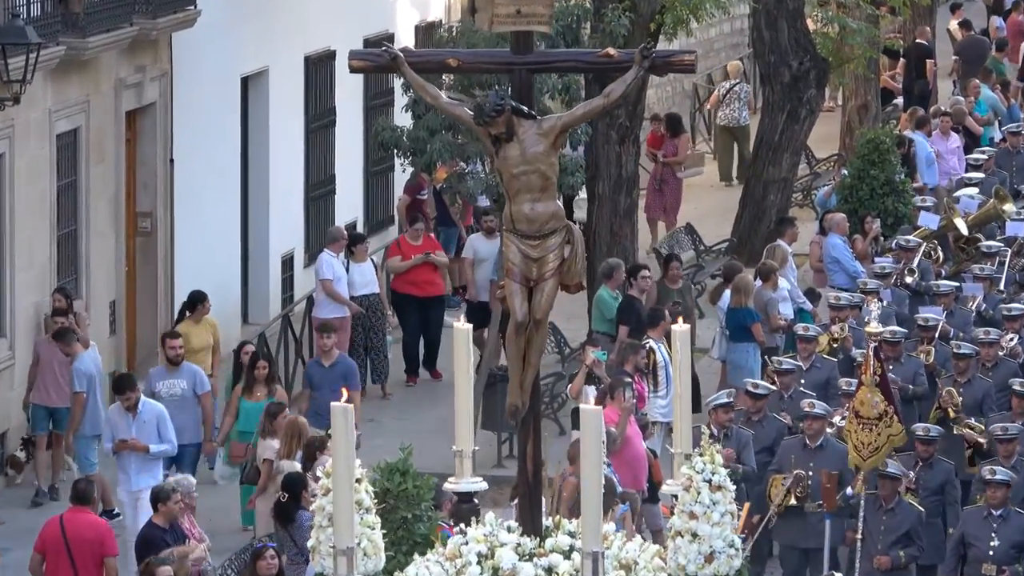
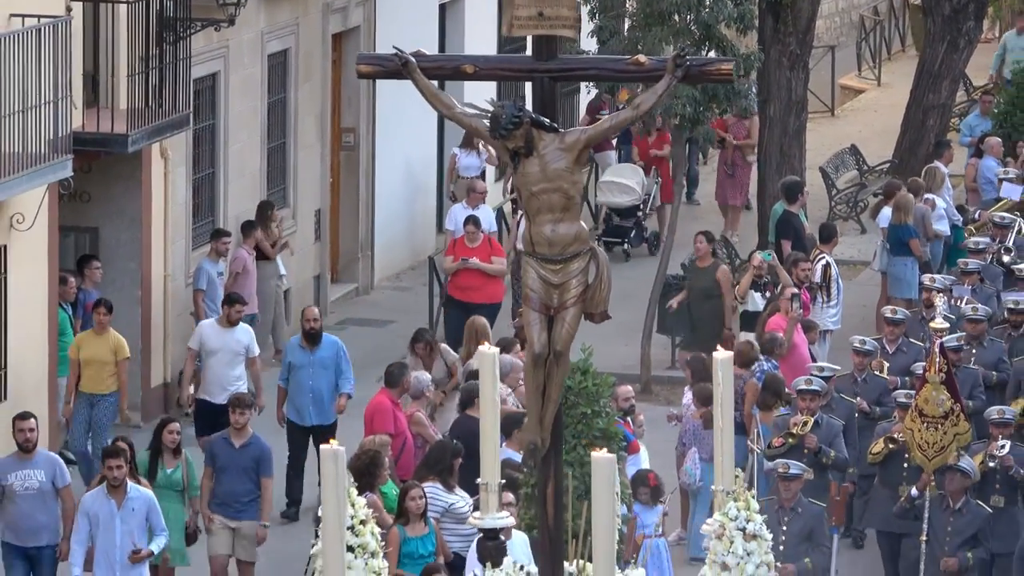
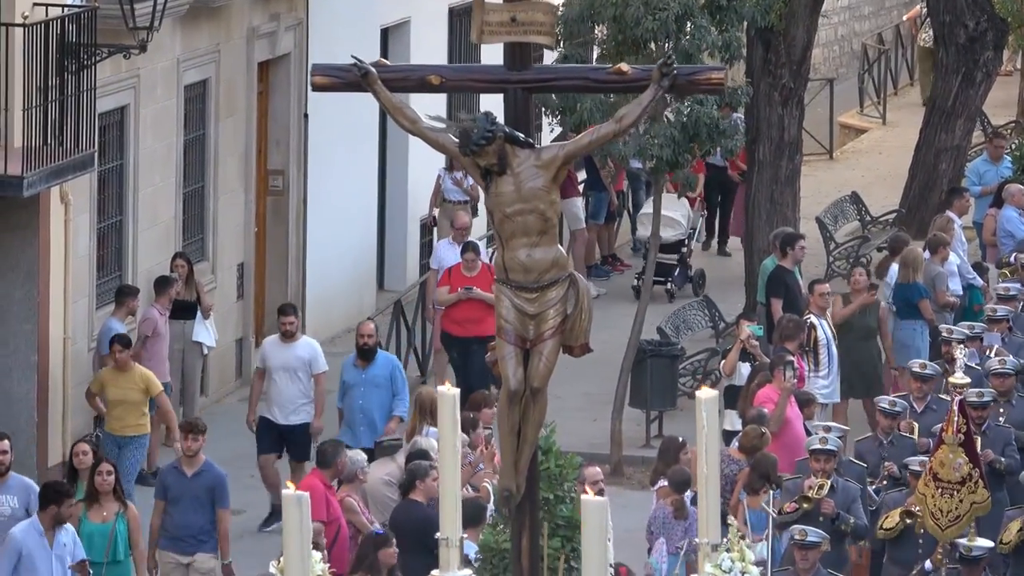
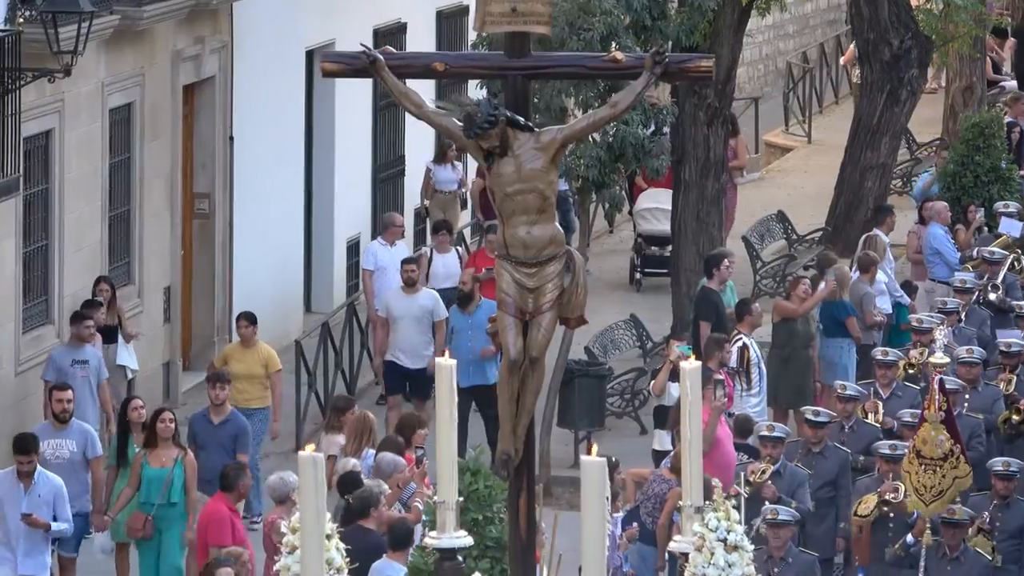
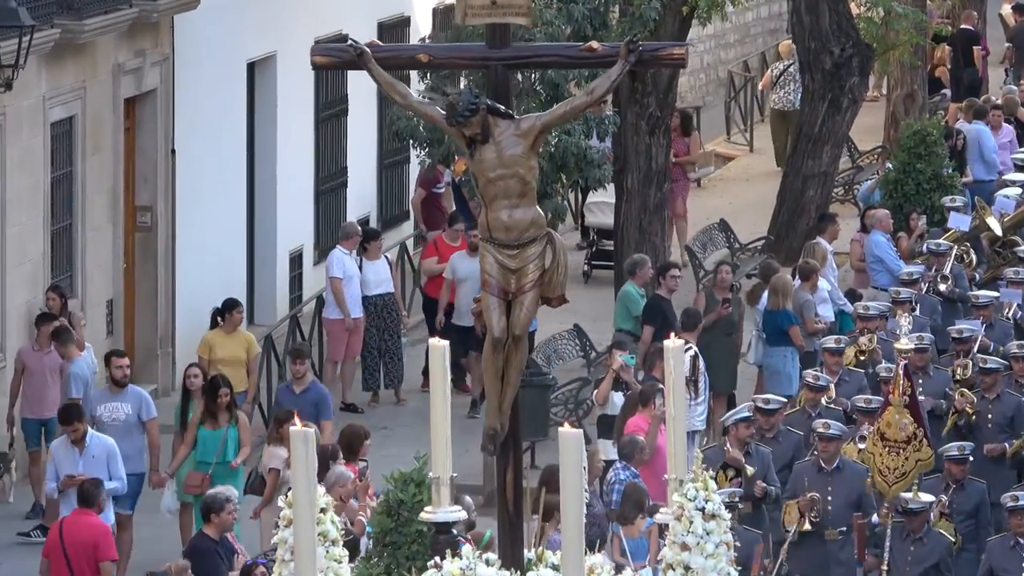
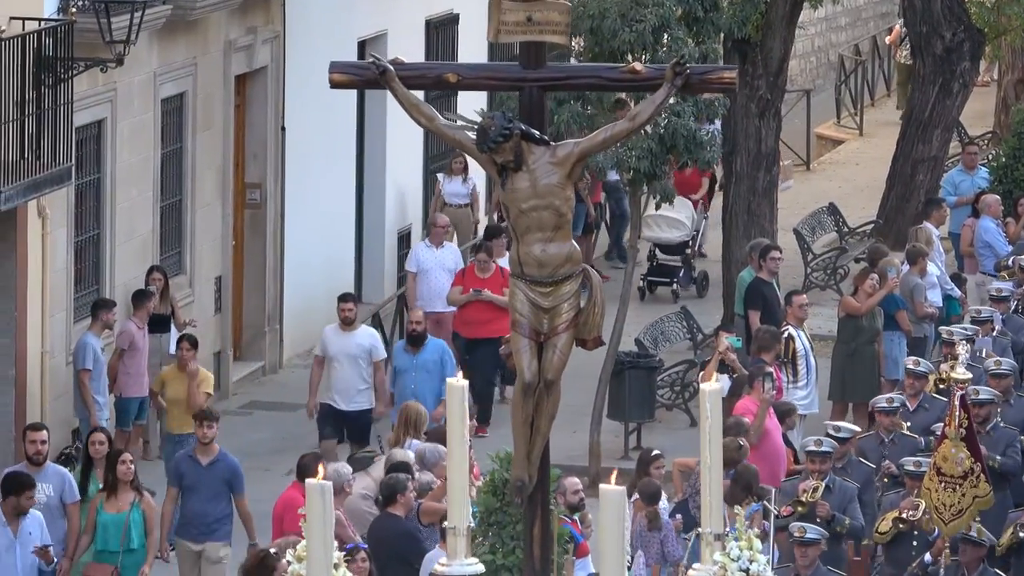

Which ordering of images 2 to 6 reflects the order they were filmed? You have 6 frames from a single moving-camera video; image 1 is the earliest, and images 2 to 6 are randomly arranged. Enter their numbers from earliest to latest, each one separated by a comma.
5, 4, 6, 3, 2
